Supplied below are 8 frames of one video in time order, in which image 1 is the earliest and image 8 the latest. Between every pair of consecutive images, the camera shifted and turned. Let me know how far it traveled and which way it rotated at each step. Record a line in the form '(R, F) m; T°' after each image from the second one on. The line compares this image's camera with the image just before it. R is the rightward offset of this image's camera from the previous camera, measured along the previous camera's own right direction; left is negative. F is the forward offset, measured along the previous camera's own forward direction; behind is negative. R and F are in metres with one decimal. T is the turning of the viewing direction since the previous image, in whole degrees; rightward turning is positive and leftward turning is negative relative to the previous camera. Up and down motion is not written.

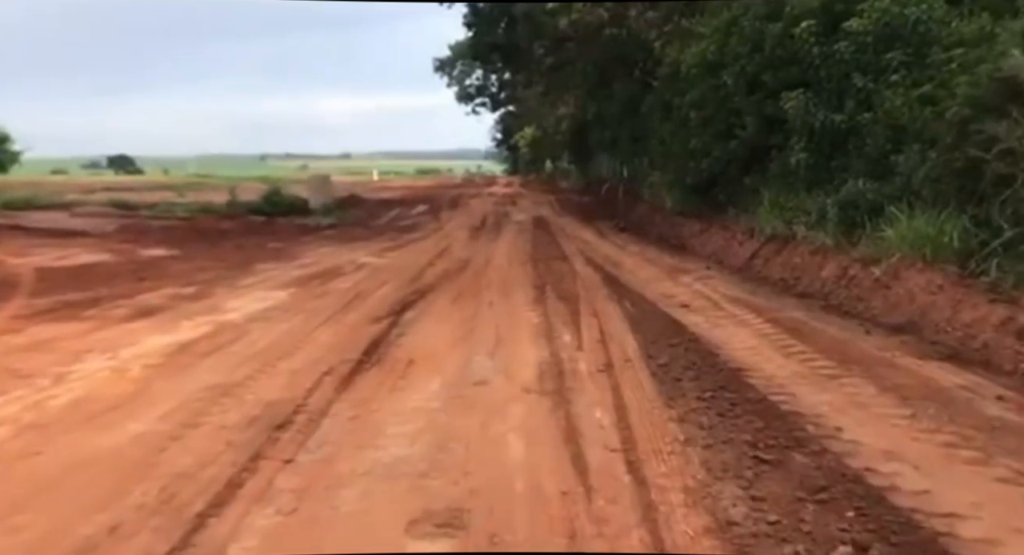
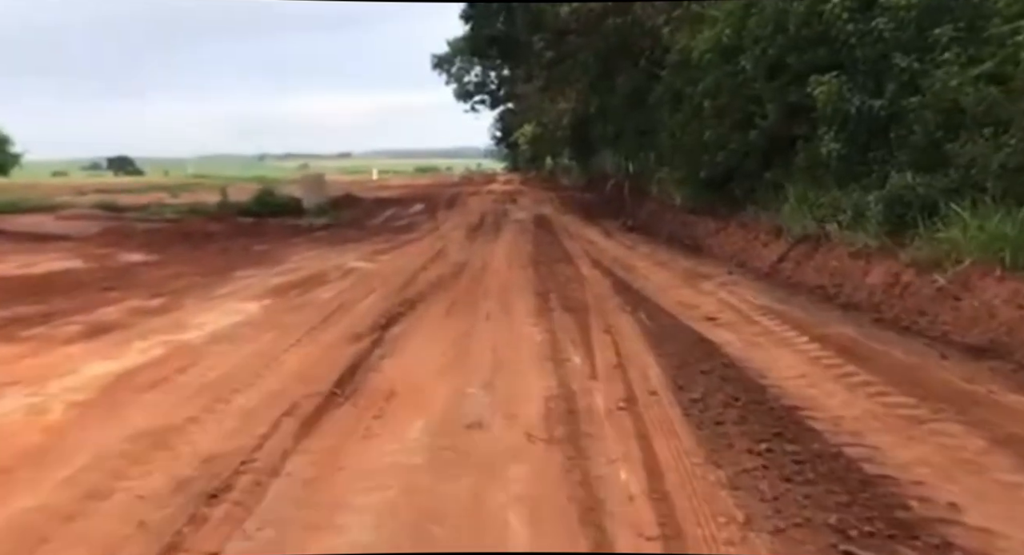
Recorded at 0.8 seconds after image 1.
(0.0, +1.5) m; 0°
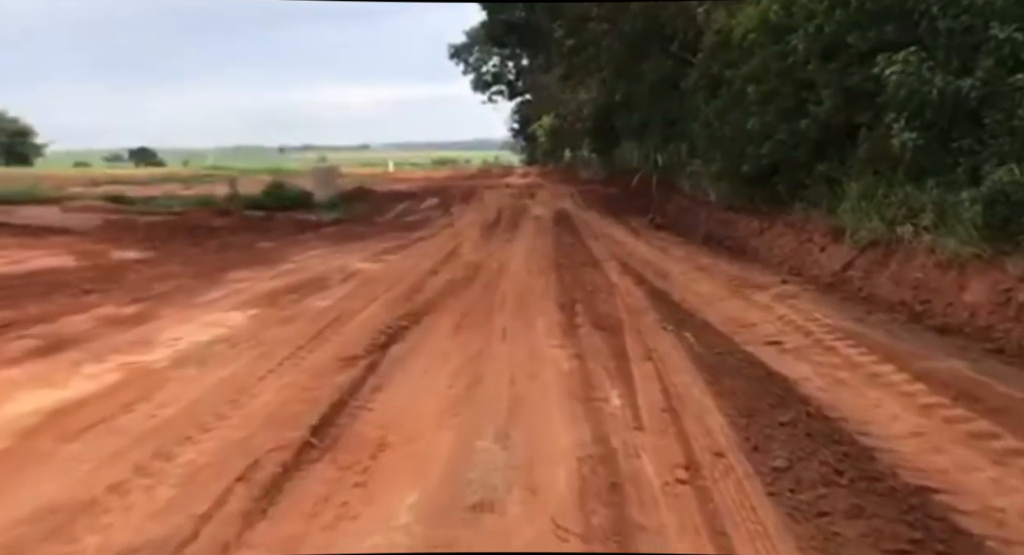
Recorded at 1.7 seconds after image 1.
(0.0, +1.6) m; -1°
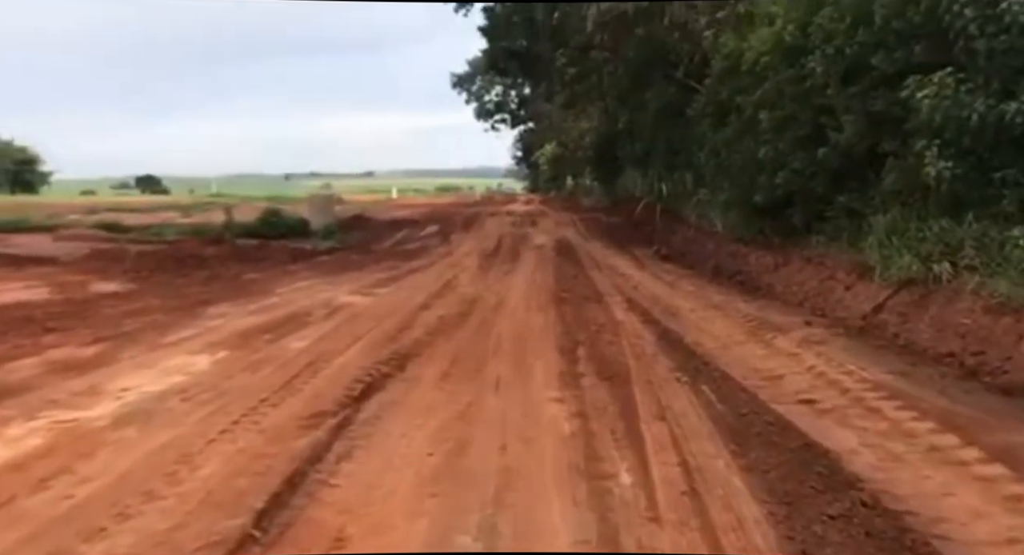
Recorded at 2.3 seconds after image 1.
(+0.1, +1.0) m; 0°
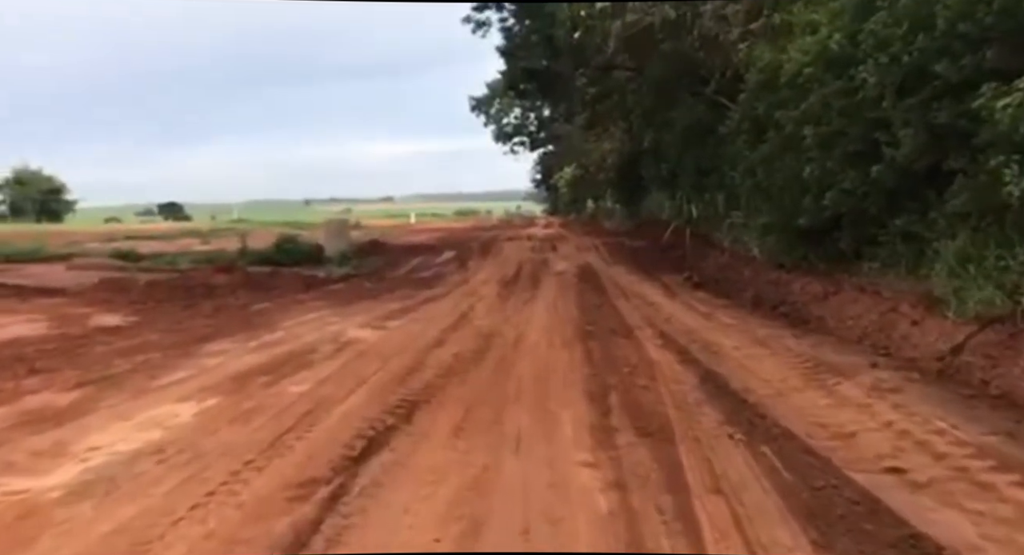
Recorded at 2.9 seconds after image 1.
(0.0, +1.1) m; -2°
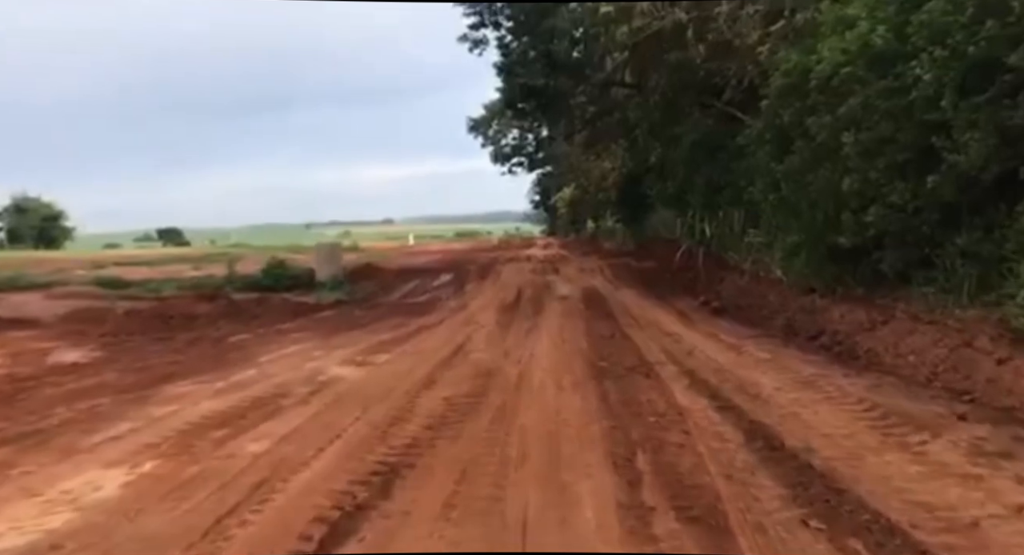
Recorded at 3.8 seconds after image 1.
(0.0, +1.7) m; 0°
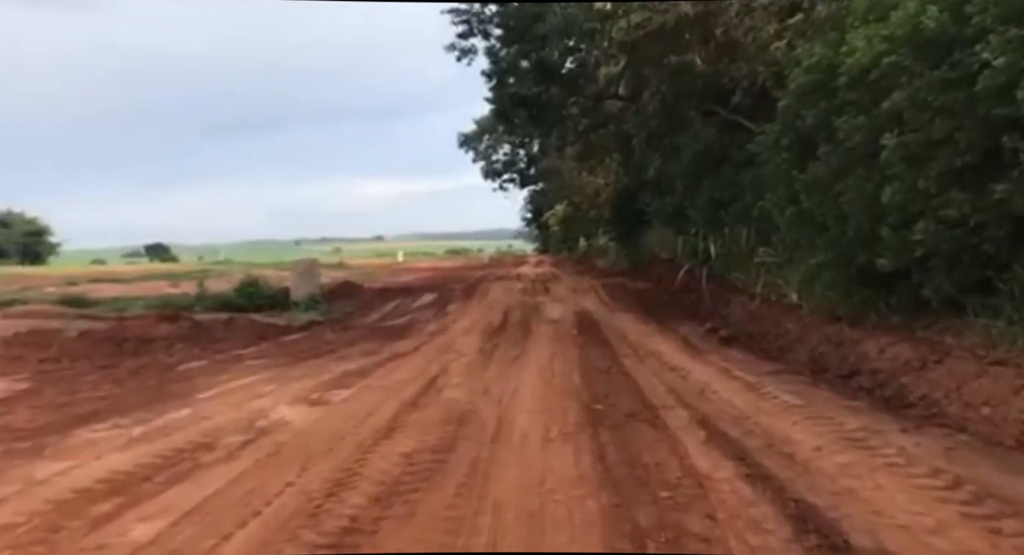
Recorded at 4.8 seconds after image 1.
(+0.2, +2.0) m; +1°
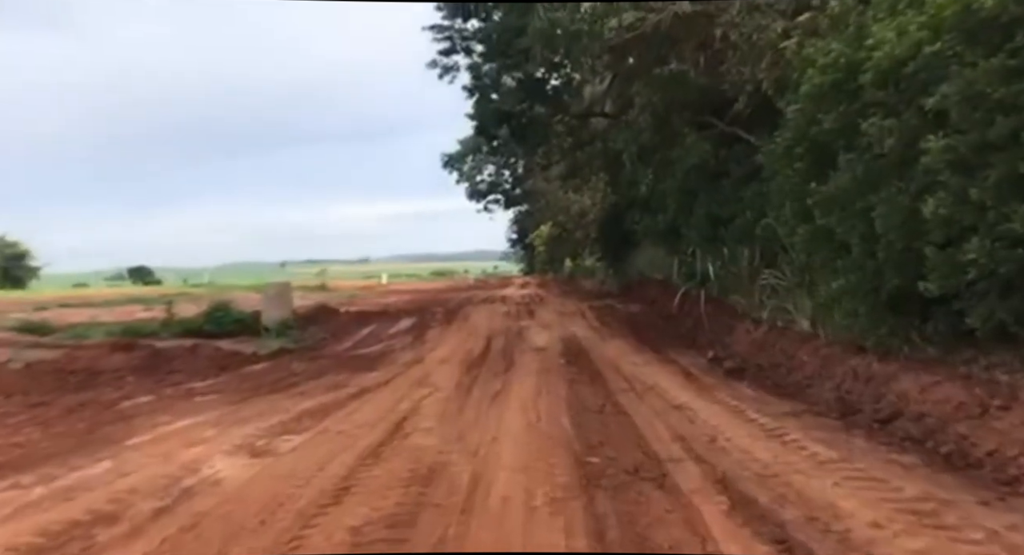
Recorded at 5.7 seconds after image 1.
(+0.1, +1.7) m; +1°
